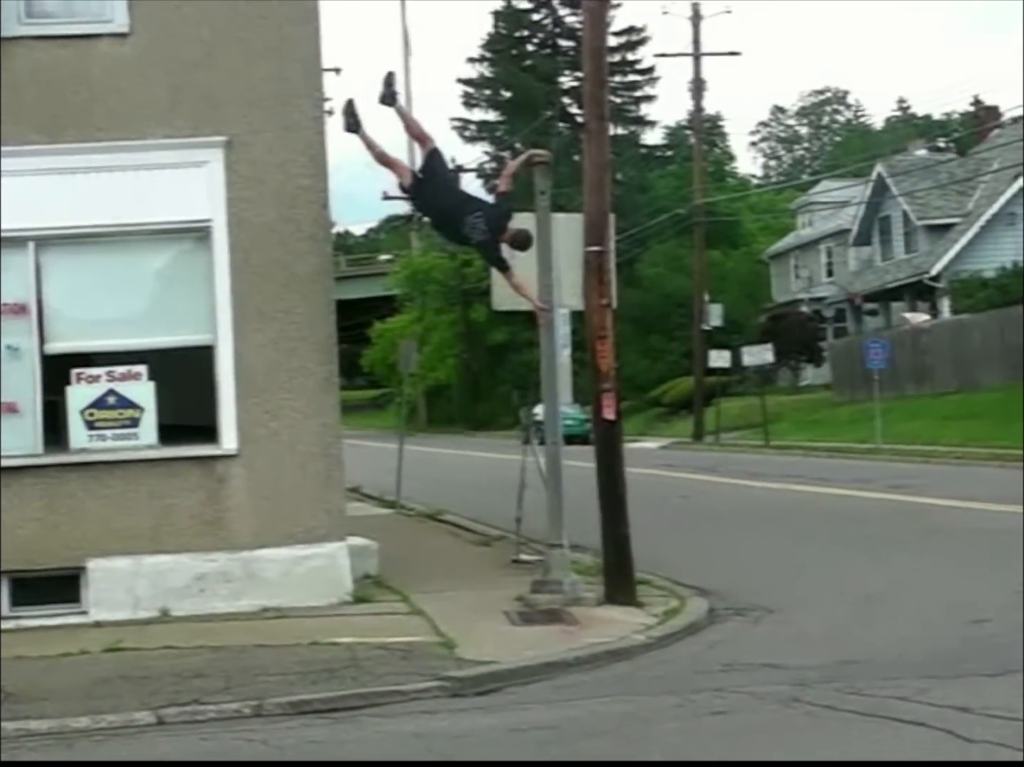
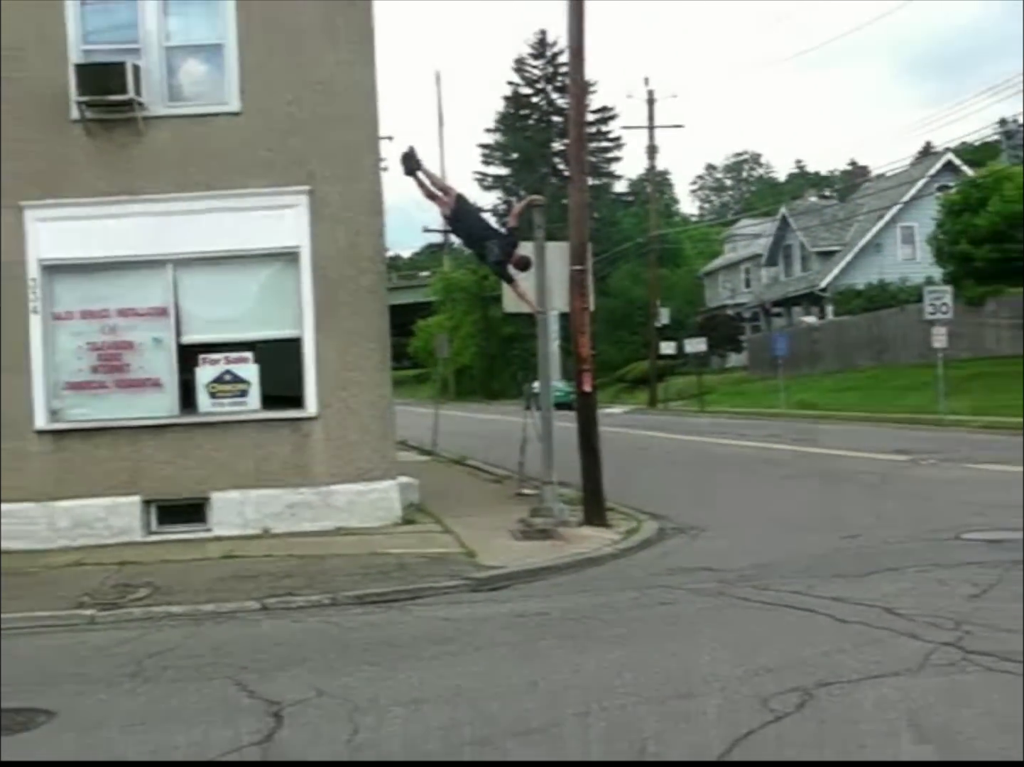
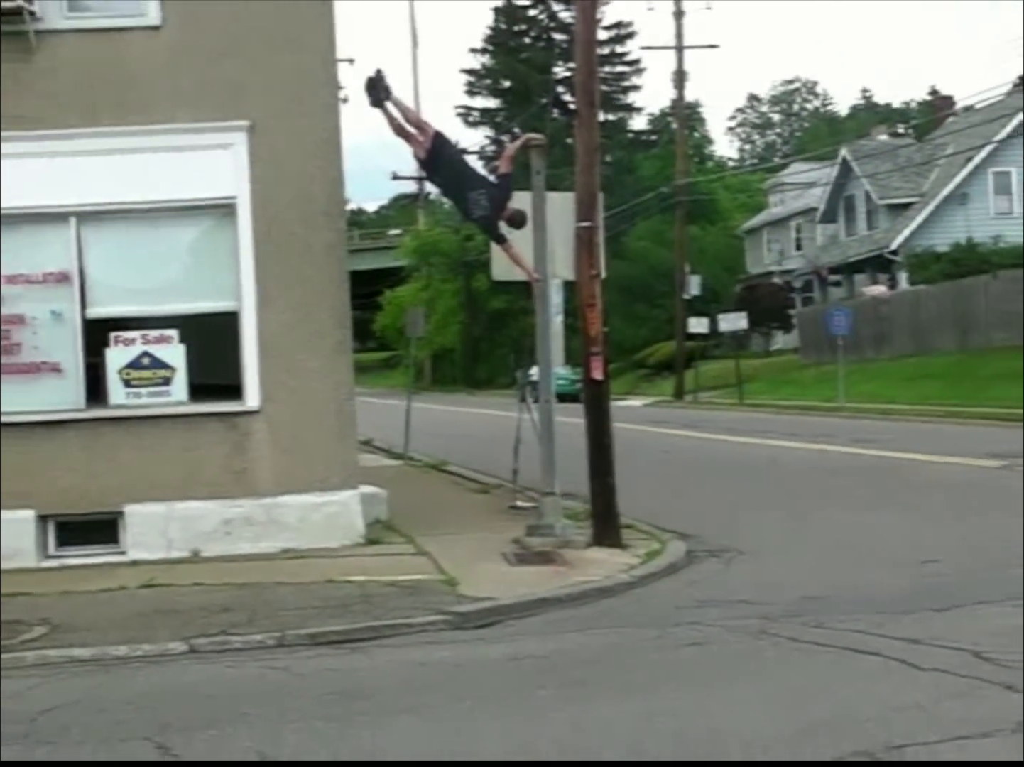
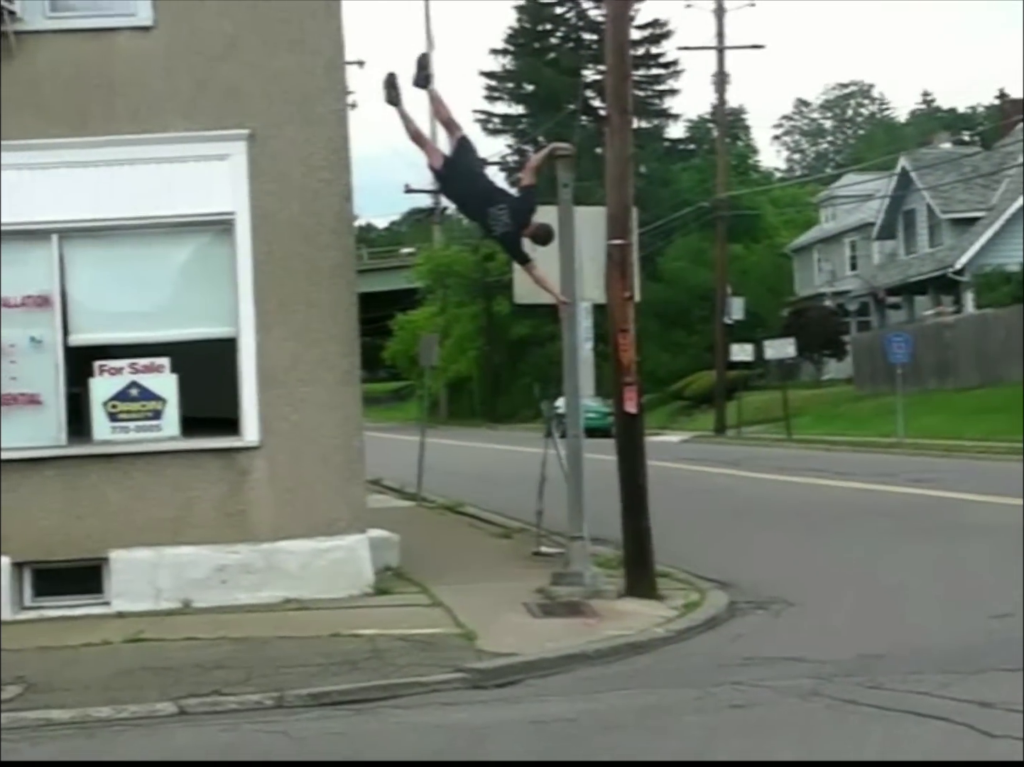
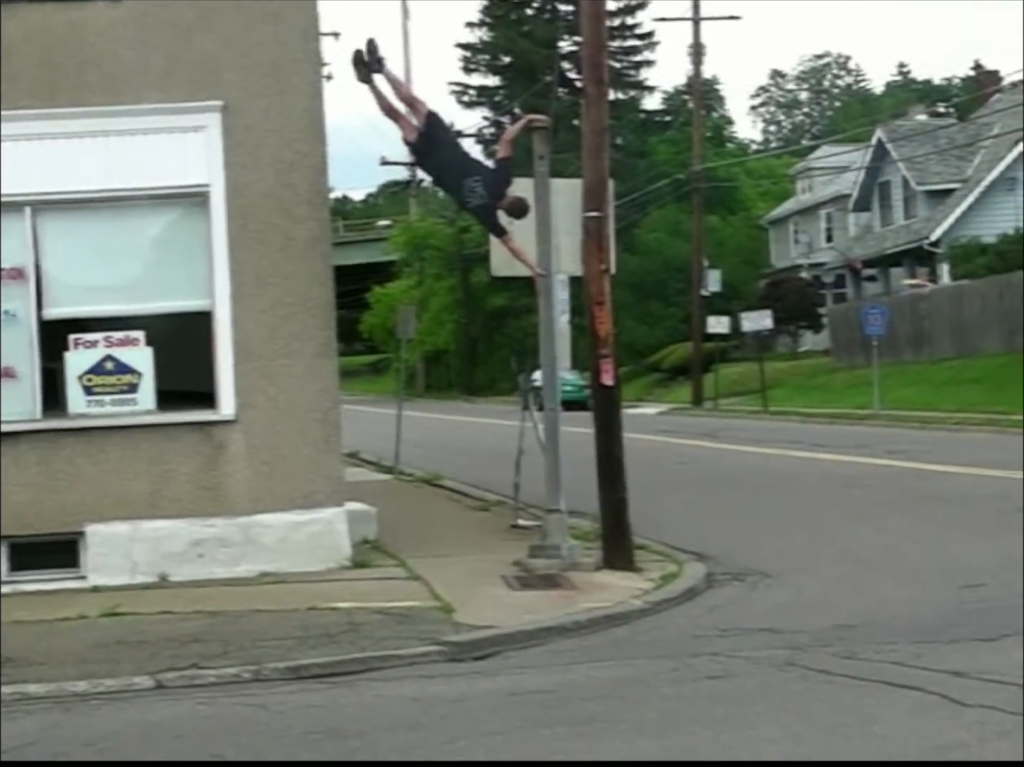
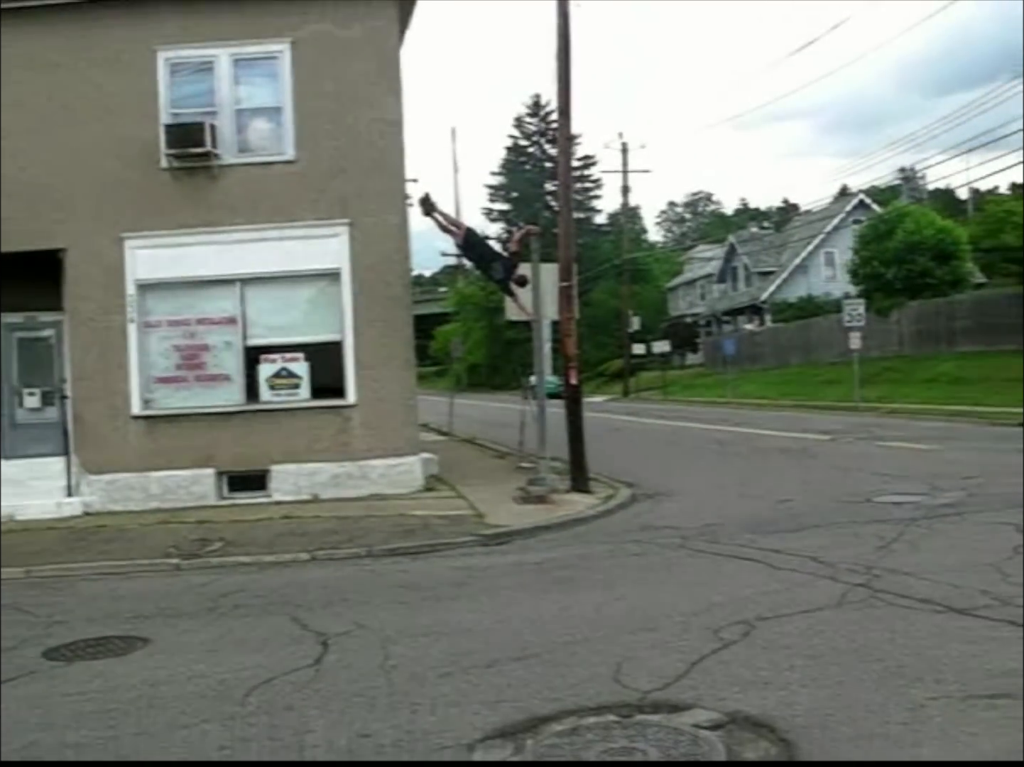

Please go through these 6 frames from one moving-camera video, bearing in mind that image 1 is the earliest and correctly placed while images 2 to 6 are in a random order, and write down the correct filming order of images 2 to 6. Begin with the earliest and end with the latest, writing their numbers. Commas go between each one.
4, 5, 3, 2, 6
